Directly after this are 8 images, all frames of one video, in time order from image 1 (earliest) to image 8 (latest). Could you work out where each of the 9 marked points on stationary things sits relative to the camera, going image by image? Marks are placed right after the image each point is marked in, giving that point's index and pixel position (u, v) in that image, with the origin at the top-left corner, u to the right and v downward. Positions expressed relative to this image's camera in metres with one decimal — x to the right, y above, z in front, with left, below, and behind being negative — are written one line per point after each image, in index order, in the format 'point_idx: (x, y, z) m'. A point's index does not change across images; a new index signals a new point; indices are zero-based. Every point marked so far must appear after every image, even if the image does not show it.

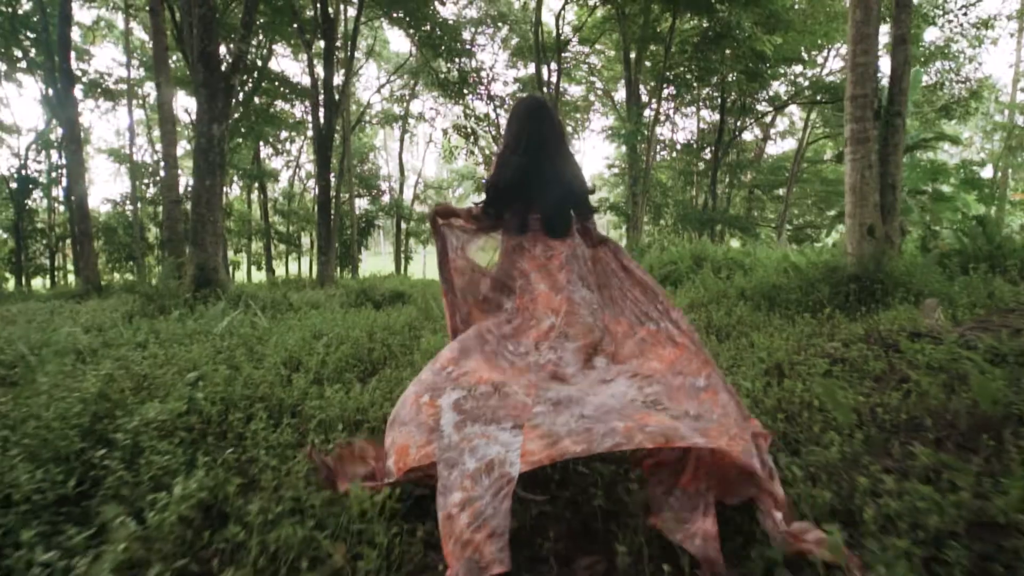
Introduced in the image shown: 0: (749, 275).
0: (+3.9, +0.2, +10.8) m
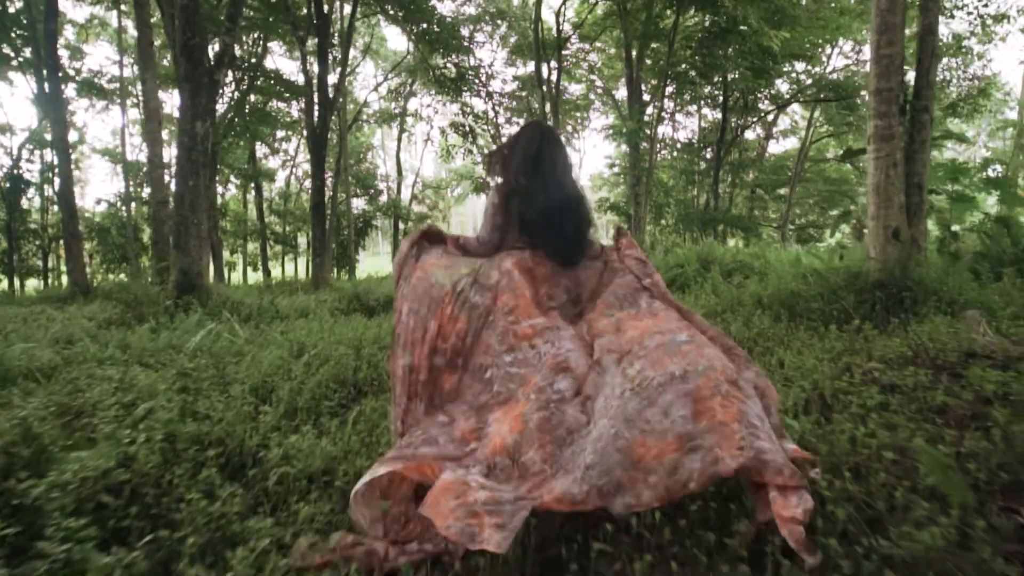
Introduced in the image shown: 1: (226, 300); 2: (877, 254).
0: (+4.0, +0.1, +10.2) m
1: (-4.6, -0.2, +10.5) m
2: (+4.7, +0.4, +8.3) m
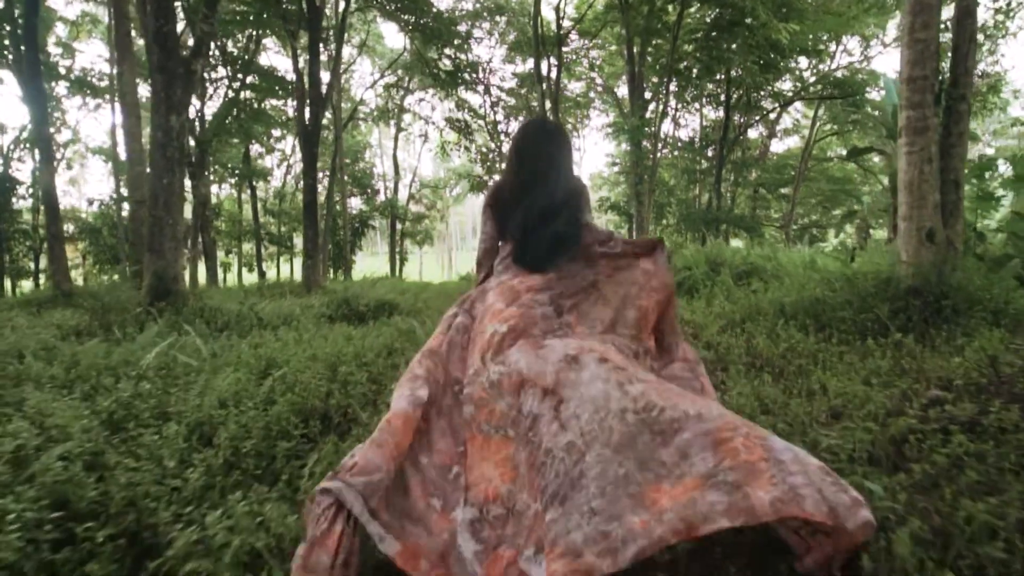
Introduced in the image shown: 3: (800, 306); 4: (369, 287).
0: (+3.9, 0.0, +9.5) m
1: (-4.7, -0.3, +9.8) m
2: (+4.7, +0.4, +7.6) m
3: (+3.3, -0.2, +7.5) m
4: (-4.2, 0.0, +19.0) m
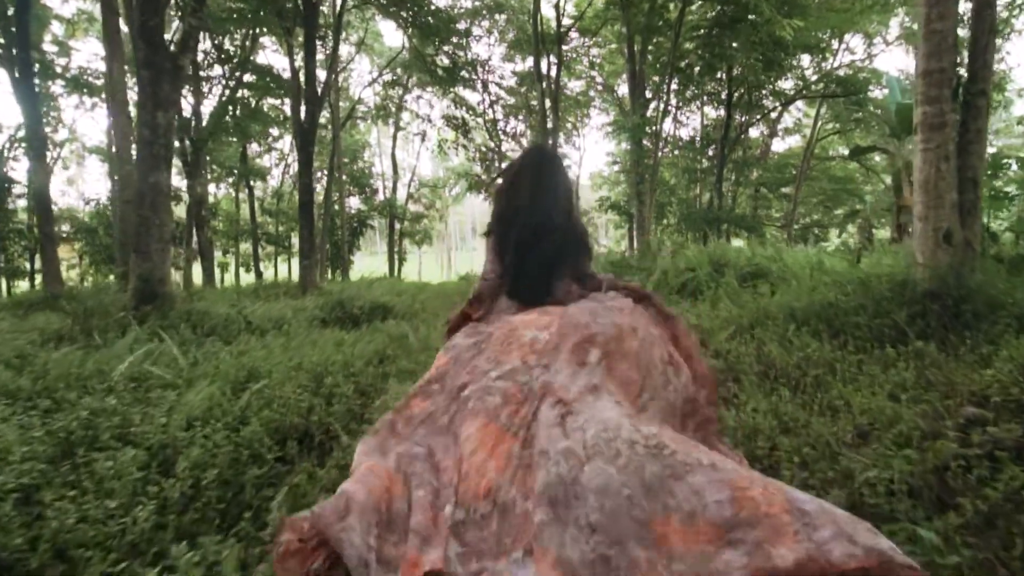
0: (+3.9, 0.0, +9.1) m
1: (-4.7, -0.3, +9.5) m
2: (+4.6, +0.3, +7.3) m
3: (+3.3, -0.3, +7.1) m
4: (-4.2, 0.0, +18.7) m
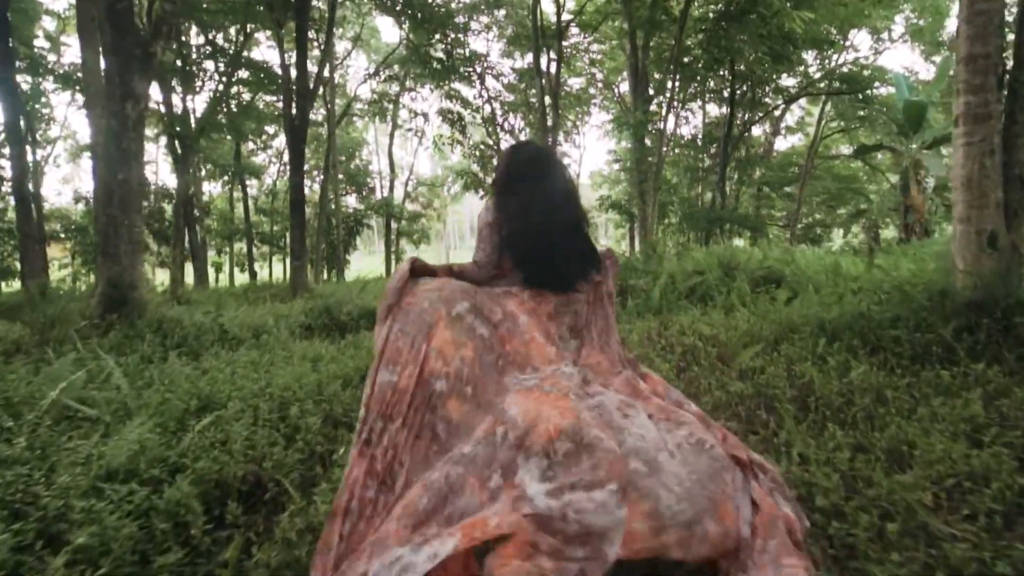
0: (+3.9, -0.1, +8.4) m
1: (-4.7, -0.4, +8.7) m
2: (+4.6, +0.2, +6.6) m
3: (+3.3, -0.3, +6.4) m
4: (-4.3, -0.1, +18.0) m
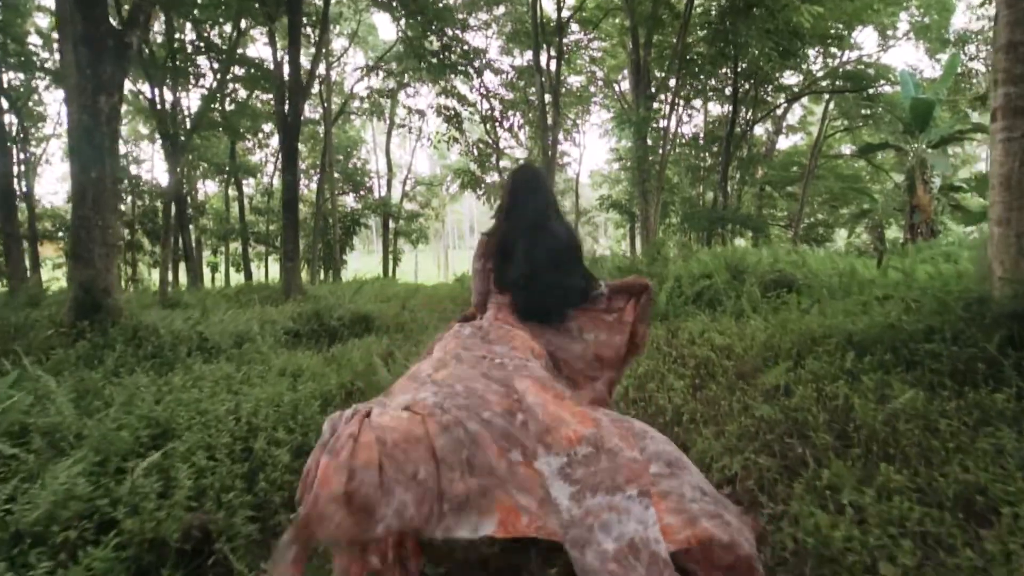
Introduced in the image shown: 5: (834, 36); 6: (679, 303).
0: (+3.9, -0.2, +7.9) m
1: (-4.7, -0.5, +8.2) m
2: (+4.6, +0.2, +6.0) m
3: (+3.3, -0.4, +5.9) m
4: (-4.3, -0.1, +17.4) m
5: (+10.0, +7.8, +20.0) m
6: (+2.7, -0.2, +10.6) m
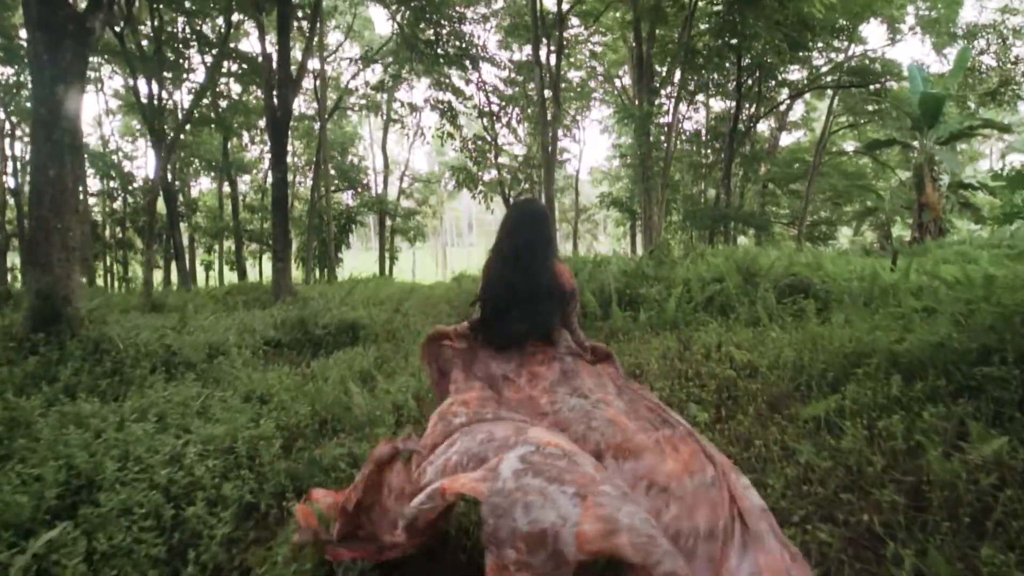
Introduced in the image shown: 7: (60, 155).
0: (+3.8, -0.3, +7.2) m
1: (-4.8, -0.6, +7.5) m
2: (+4.6, 0.0, +5.3) m
3: (+3.2, -0.5, +5.2) m
4: (-4.3, -0.2, +16.7) m
5: (+9.9, +7.8, +19.3) m
6: (+2.7, -0.3, +9.9) m
7: (-5.4, +1.6, +7.7) m
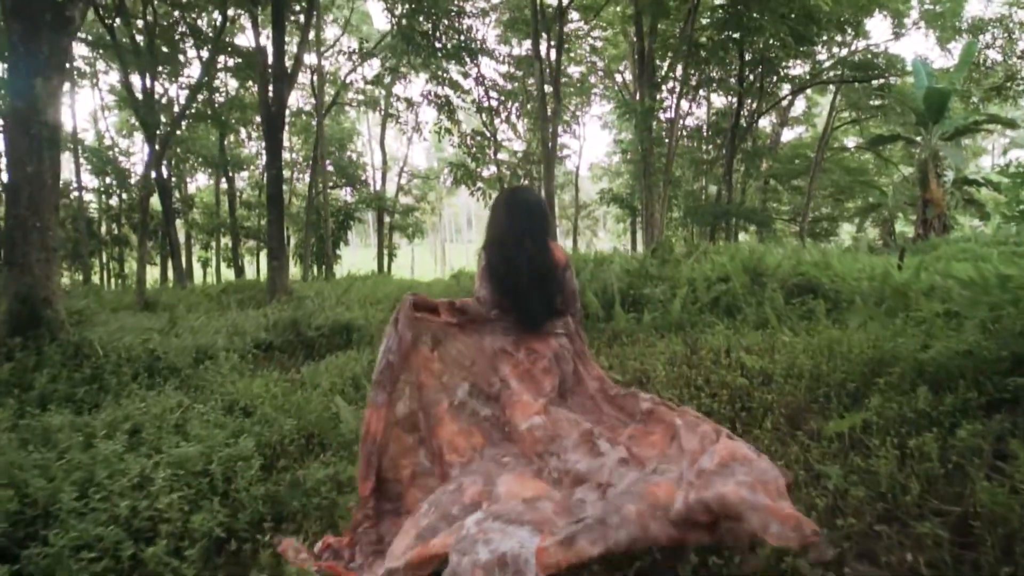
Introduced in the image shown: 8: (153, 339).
0: (+3.8, -0.3, +6.9) m
1: (-4.8, -0.6, +7.2) m
2: (+4.6, 0.0, +5.0) m
3: (+3.2, -0.6, +4.9) m
4: (-4.4, -0.2, +16.4) m
5: (+9.9, +7.8, +18.9) m
6: (+2.7, -0.3, +9.6) m
7: (-5.4, +1.6, +7.4) m
8: (-4.4, -0.7, +7.9) m
